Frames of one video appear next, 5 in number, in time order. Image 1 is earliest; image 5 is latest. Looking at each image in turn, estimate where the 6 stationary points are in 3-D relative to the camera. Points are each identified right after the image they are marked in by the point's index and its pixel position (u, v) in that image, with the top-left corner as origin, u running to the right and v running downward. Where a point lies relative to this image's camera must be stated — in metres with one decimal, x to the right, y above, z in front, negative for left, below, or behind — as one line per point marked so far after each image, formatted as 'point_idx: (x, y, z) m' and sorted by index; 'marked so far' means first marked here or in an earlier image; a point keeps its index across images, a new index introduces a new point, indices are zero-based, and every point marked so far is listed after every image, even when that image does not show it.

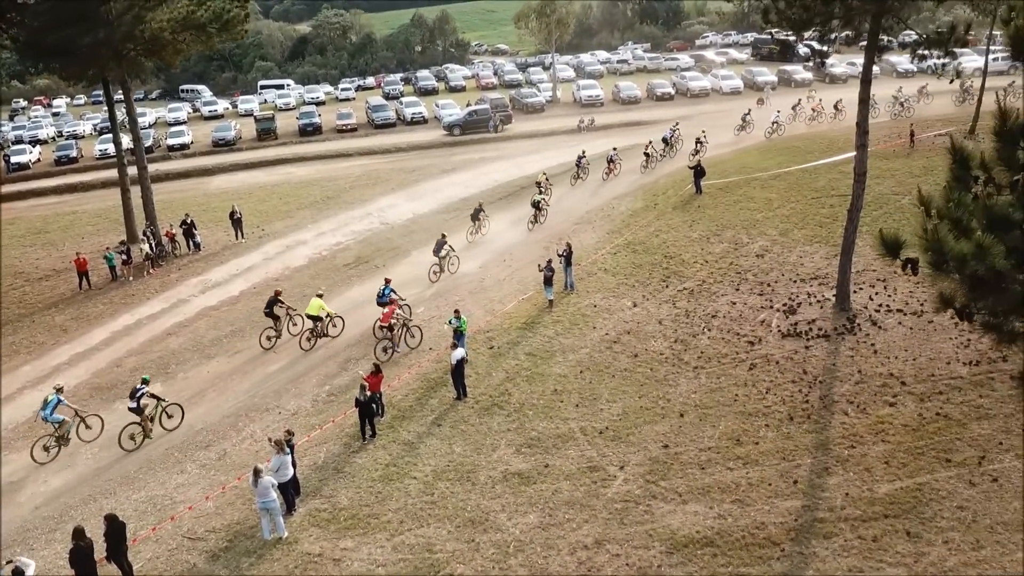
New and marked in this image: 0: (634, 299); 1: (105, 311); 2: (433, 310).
0: (+2.9, -0.3, +19.2) m
1: (-9.8, -0.6, +19.6) m
2: (-1.9, -0.5, +19.3) m
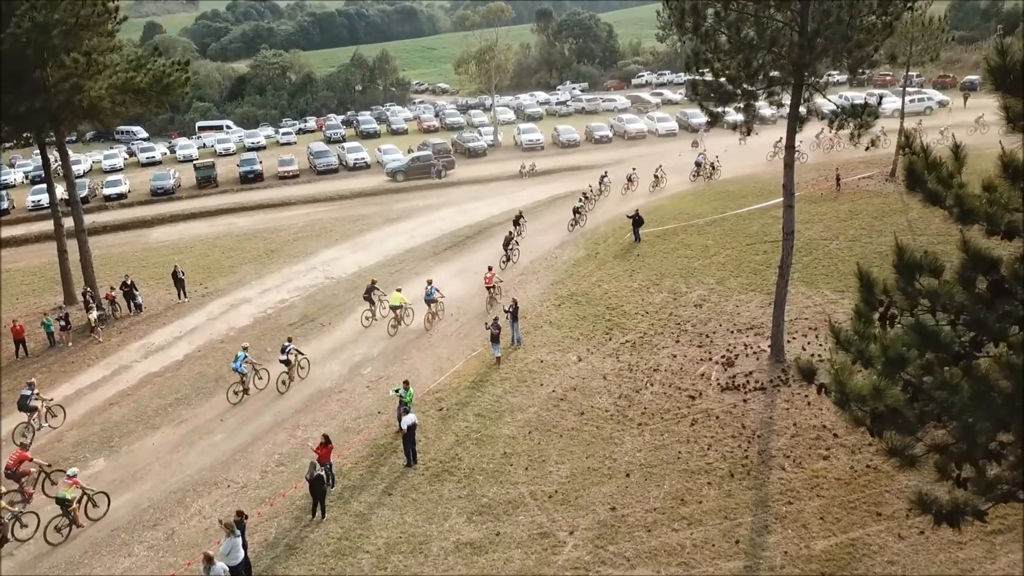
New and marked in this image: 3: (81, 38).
0: (+1.6, -1.6, +19.6) m
1: (-11.1, -2.2, +19.1) m
2: (-3.2, -2.0, +19.4) m
3: (-10.2, +5.9, +19.1) m
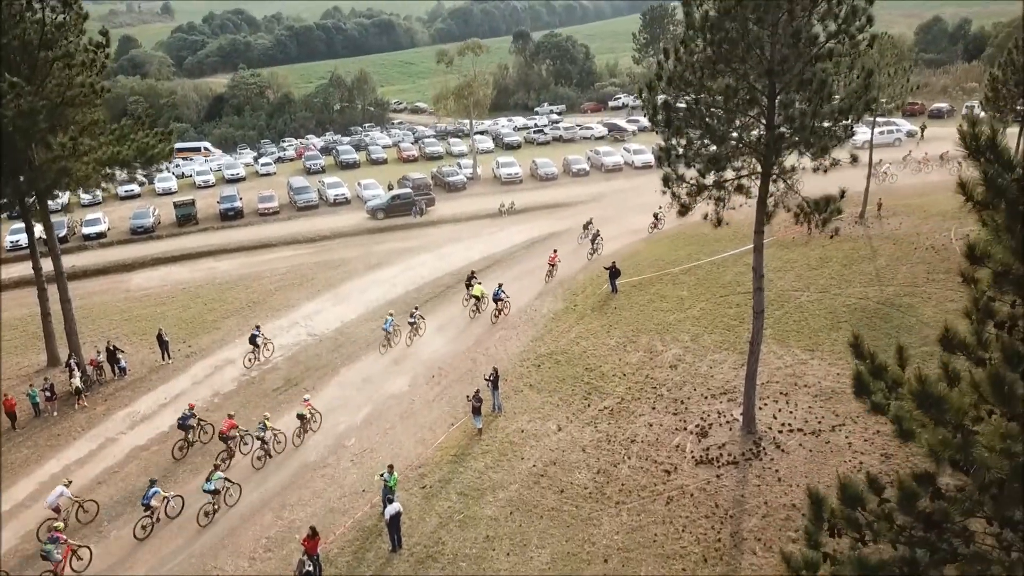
0: (+1.2, -3.3, +20.2) m
1: (-11.5, -4.0, +19.4) m
2: (-3.6, -3.8, +19.8) m
3: (-10.7, +4.1, +19.4) m
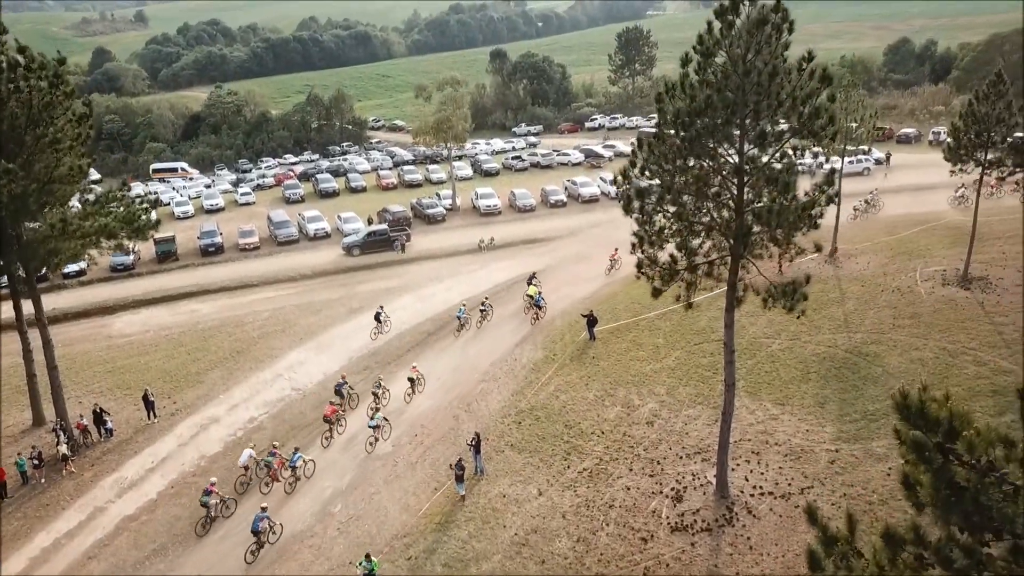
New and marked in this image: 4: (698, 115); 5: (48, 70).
0: (+0.7, -5.1, +20.8) m
1: (-12.0, -5.9, +19.7) m
2: (-4.1, -5.5, +20.3) m
3: (-11.2, +2.3, +19.8) m
4: (+3.7, +3.5, +16.3) m
5: (-11.4, +5.4, +19.9) m
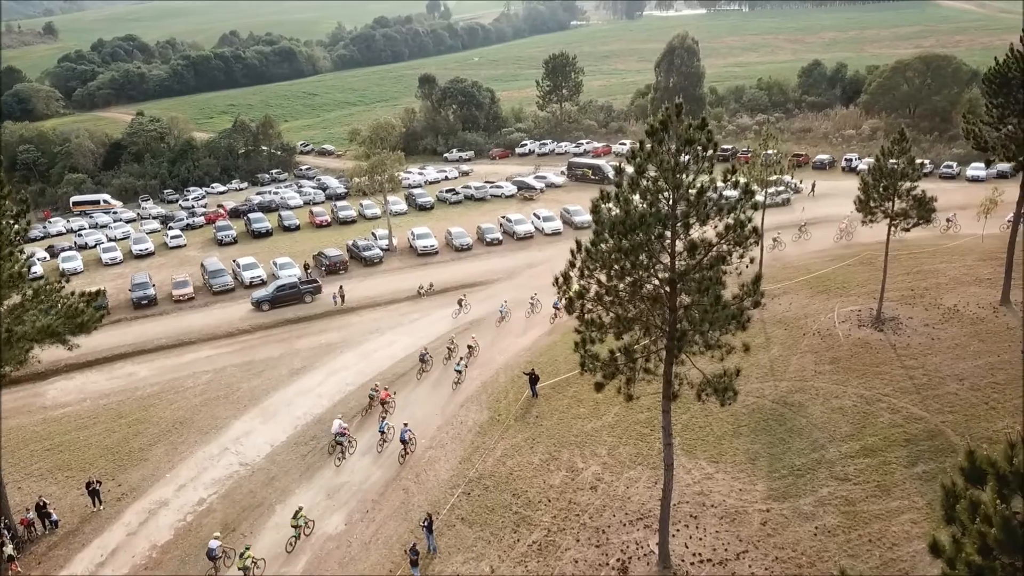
0: (-0.6, -7.3, +21.6) m
1: (-13.1, -8.5, +19.4) m
2: (-5.3, -7.9, +20.7) m
3: (-12.6, -0.3, +19.6) m
4: (+2.6, +1.4, +17.4) m
5: (-12.9, +2.8, +19.8) m
